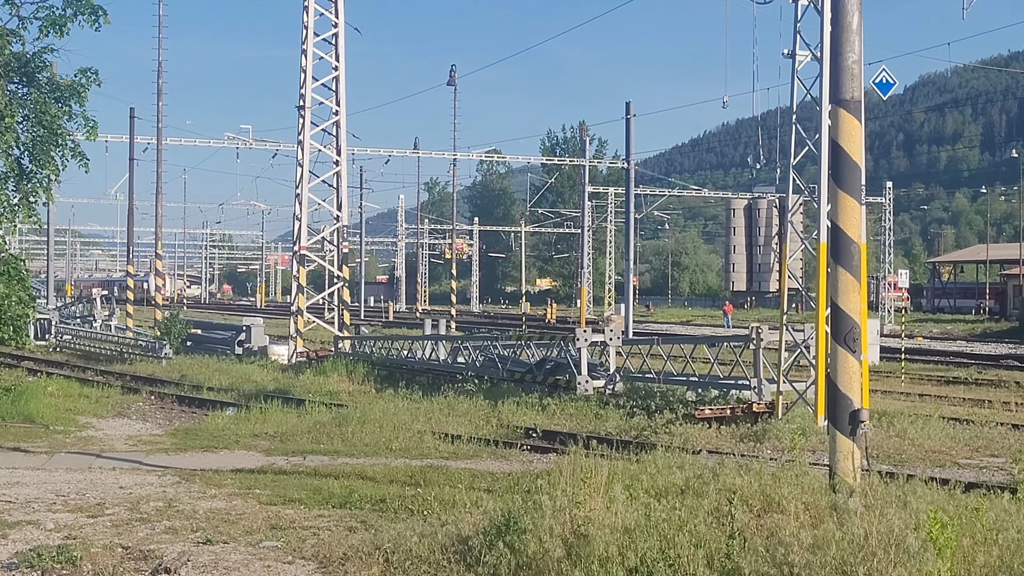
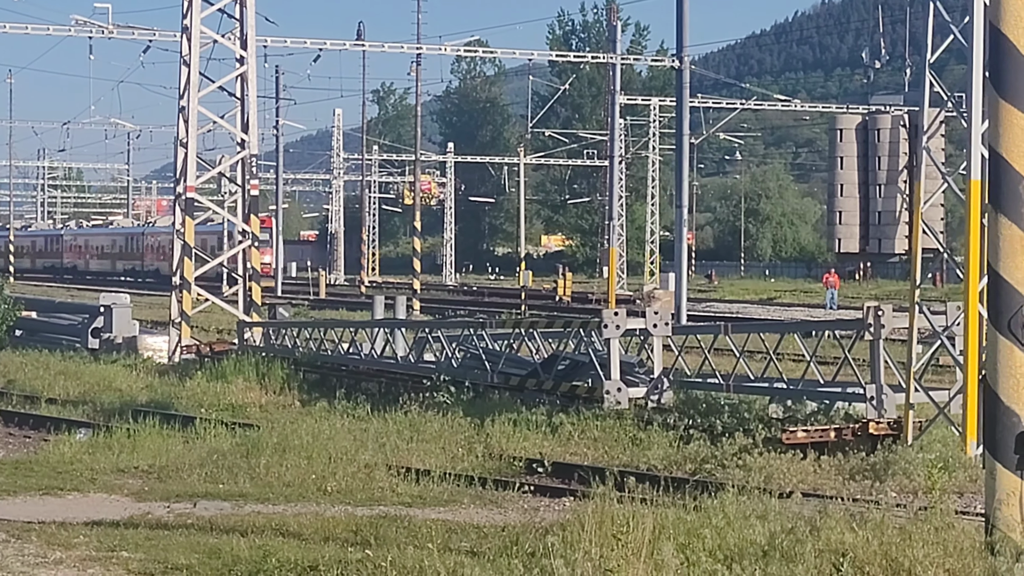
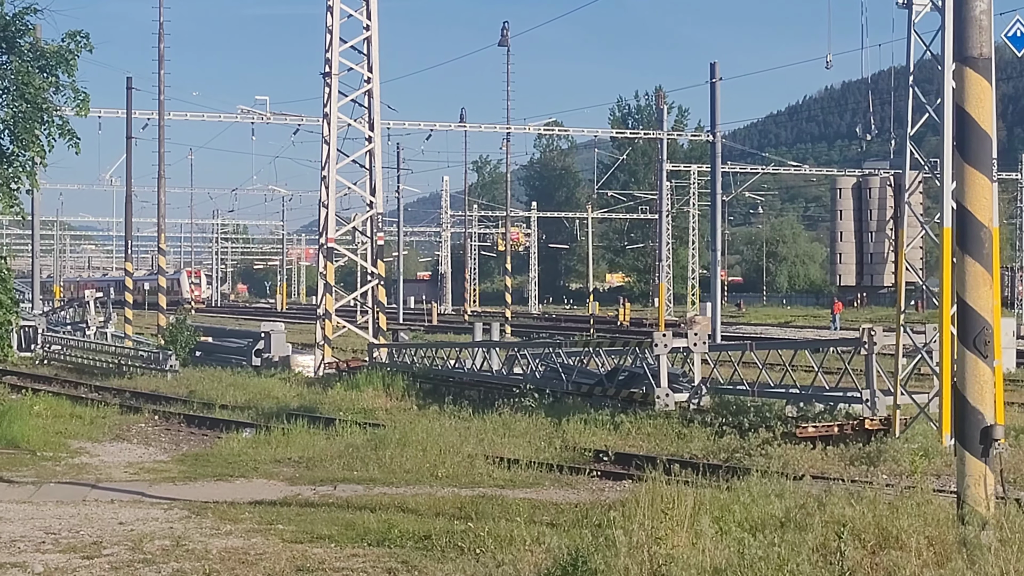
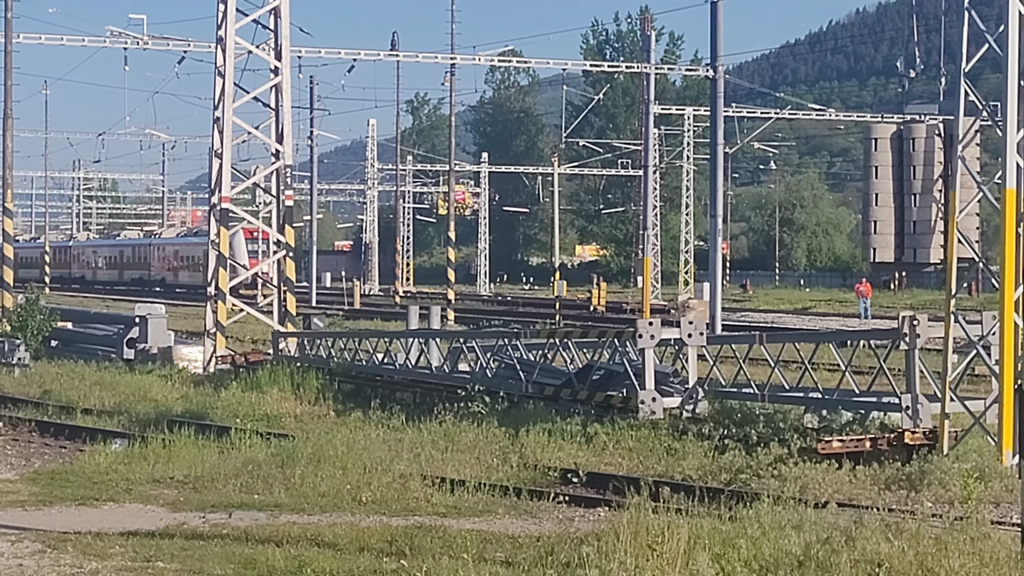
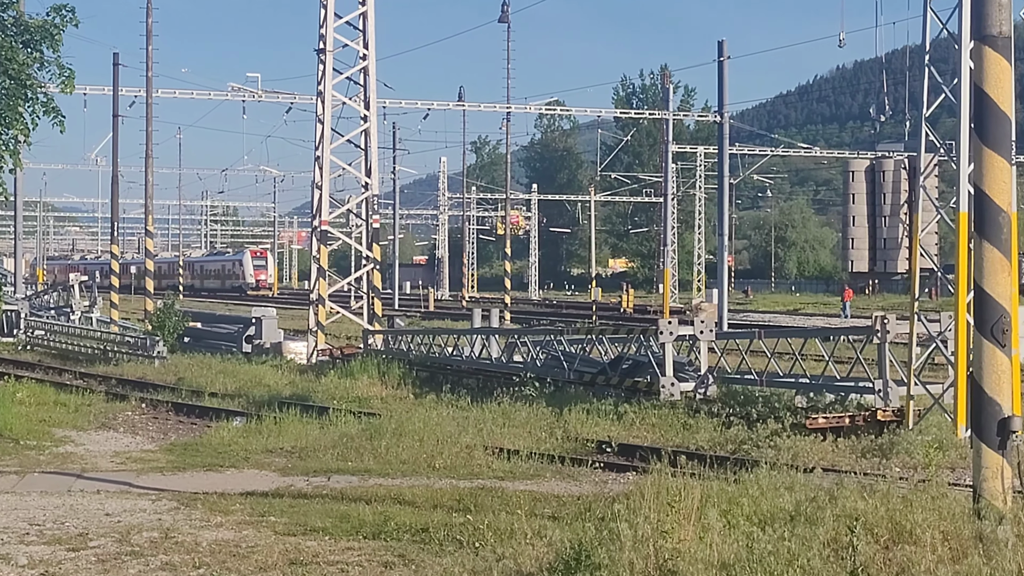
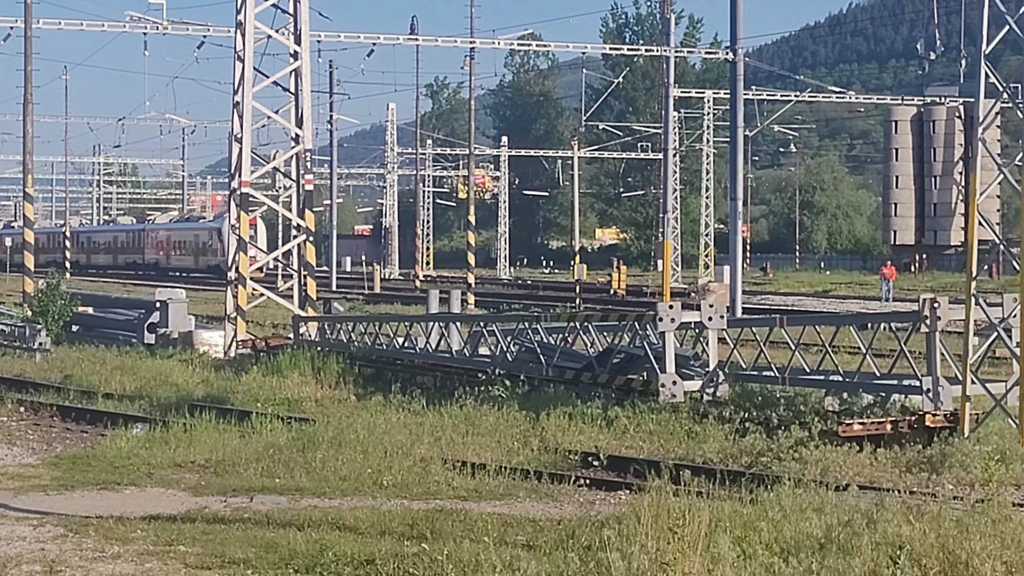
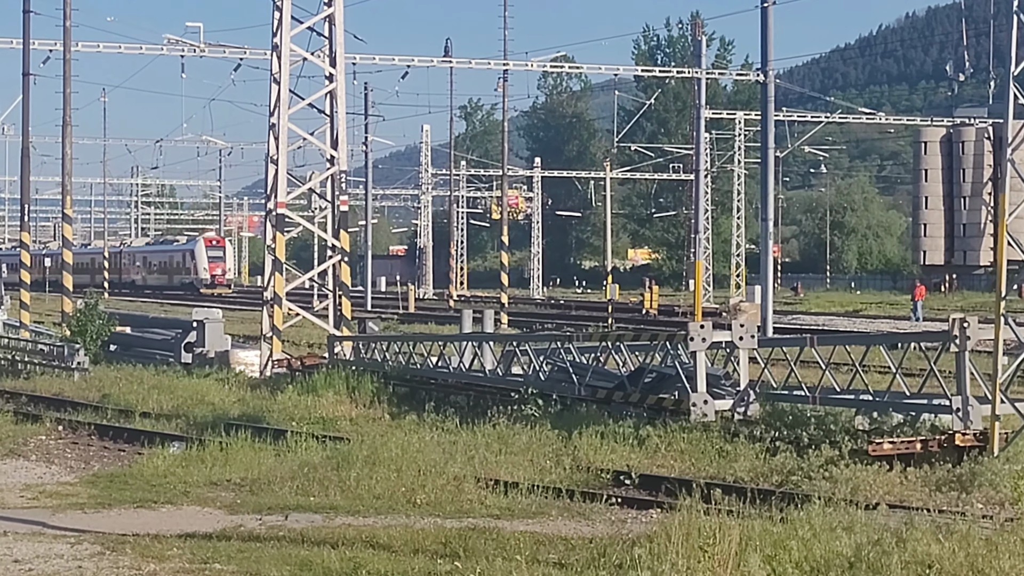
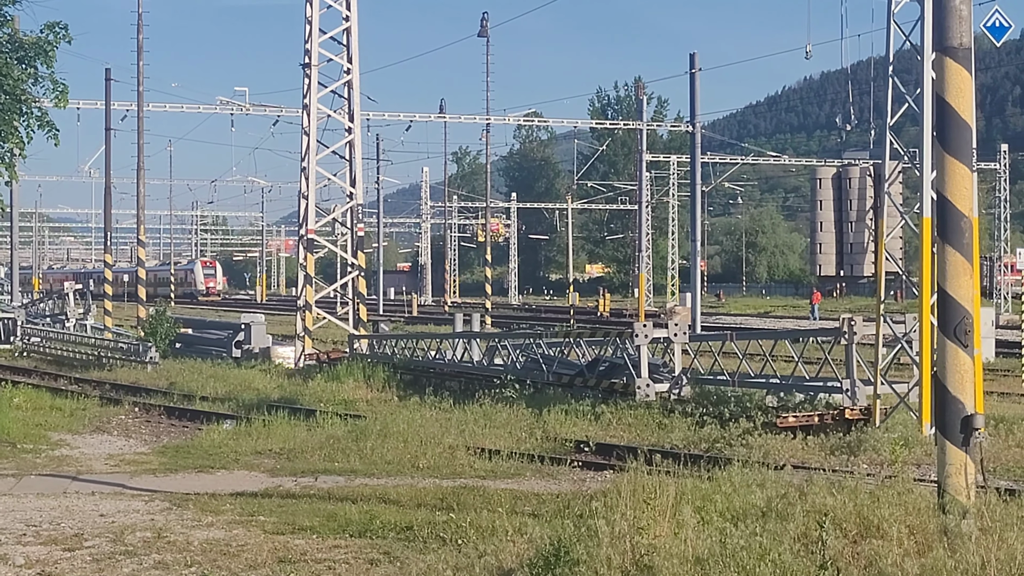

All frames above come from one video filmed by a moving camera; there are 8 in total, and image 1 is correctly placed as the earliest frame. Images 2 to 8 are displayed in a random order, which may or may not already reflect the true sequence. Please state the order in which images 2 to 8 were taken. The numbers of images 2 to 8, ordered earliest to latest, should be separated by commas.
3, 8, 5, 7, 6, 4, 2
